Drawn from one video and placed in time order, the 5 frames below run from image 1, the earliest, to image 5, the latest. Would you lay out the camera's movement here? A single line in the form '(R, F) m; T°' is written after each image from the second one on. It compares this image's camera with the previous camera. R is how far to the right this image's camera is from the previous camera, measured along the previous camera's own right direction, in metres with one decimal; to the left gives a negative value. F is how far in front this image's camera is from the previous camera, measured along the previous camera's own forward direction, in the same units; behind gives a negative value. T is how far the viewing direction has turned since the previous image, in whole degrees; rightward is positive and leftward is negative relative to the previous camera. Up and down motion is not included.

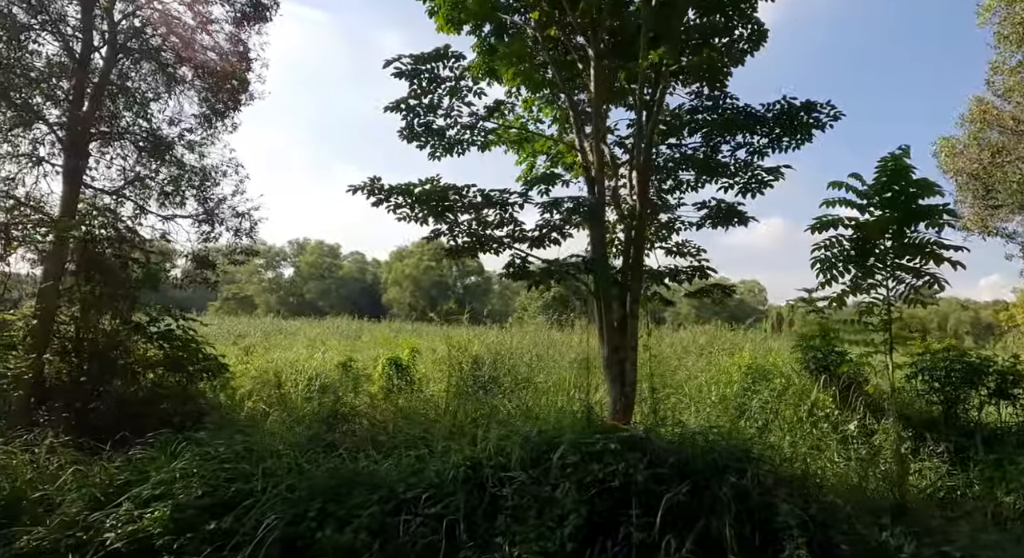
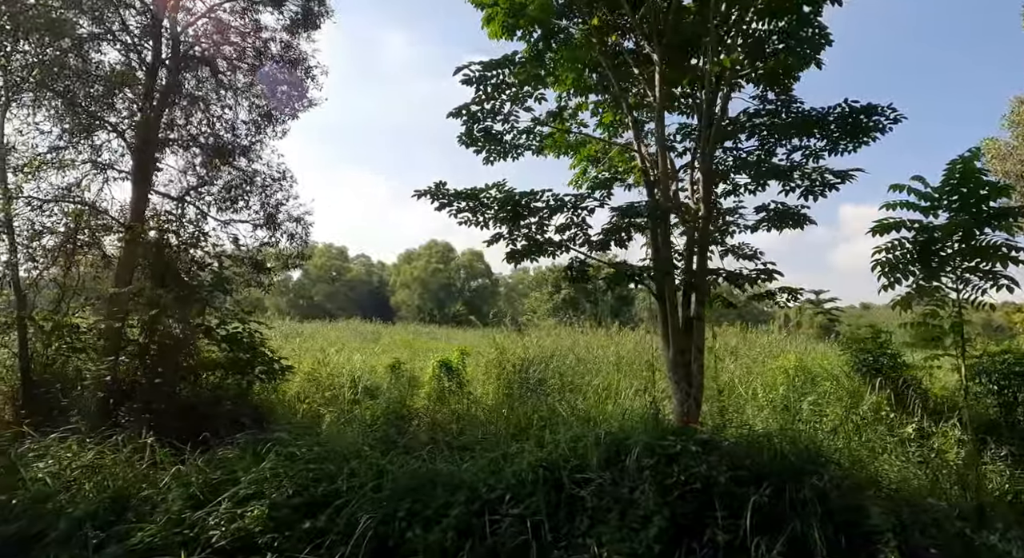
(-0.4, 0.0) m; -1°
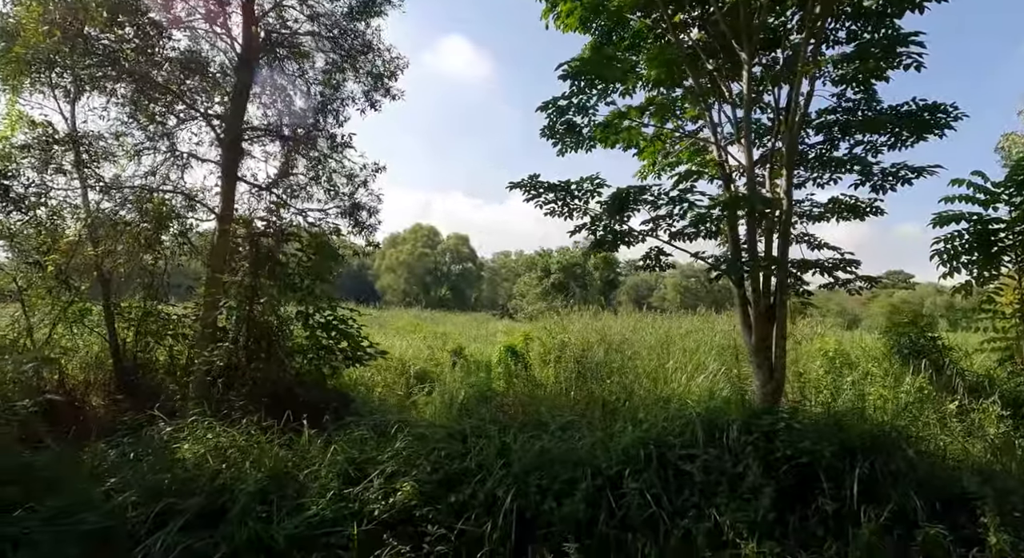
(-0.7, -0.2) m; +1°
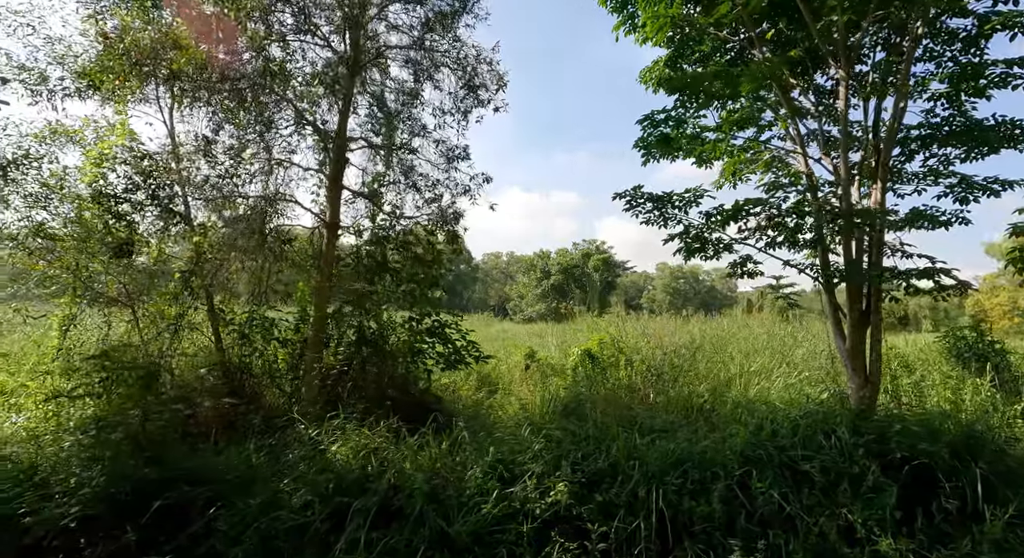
(-0.8, -0.1) m; 0°
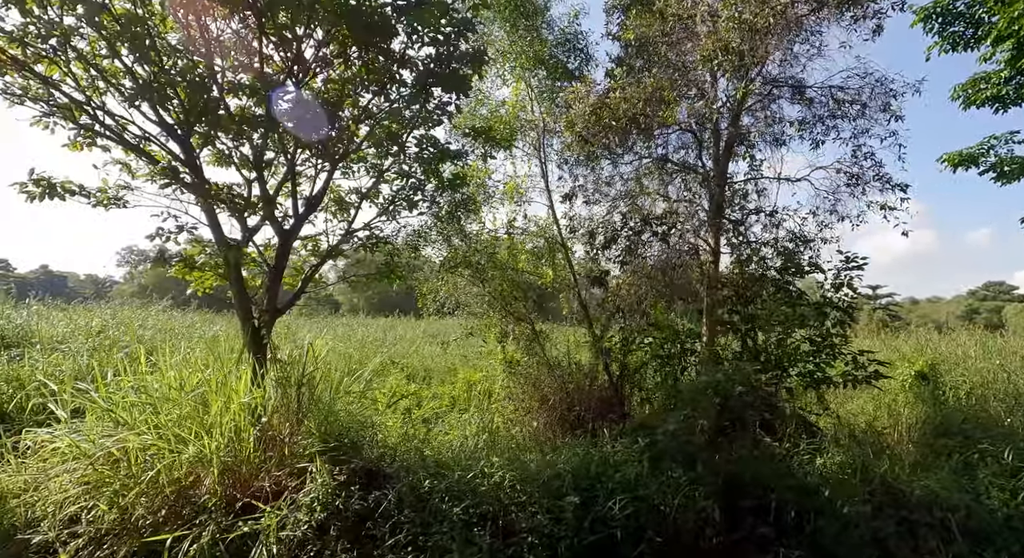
(-2.2, -0.5) m; -10°
